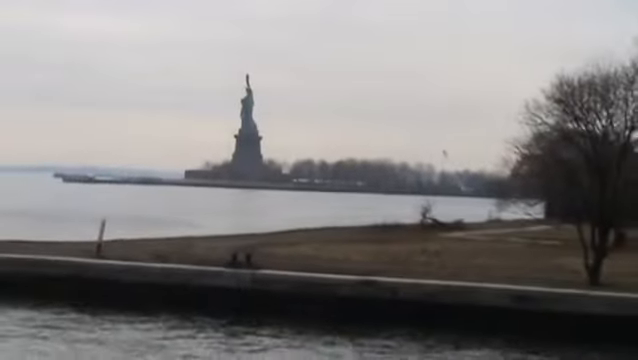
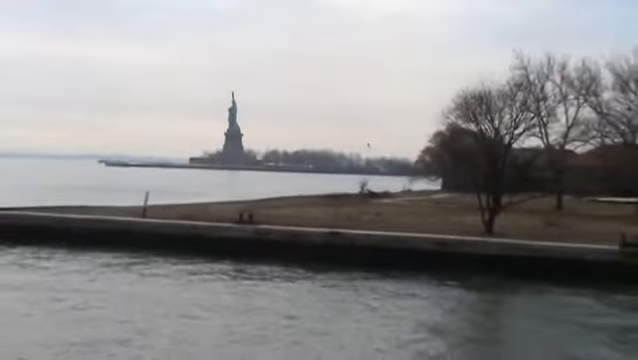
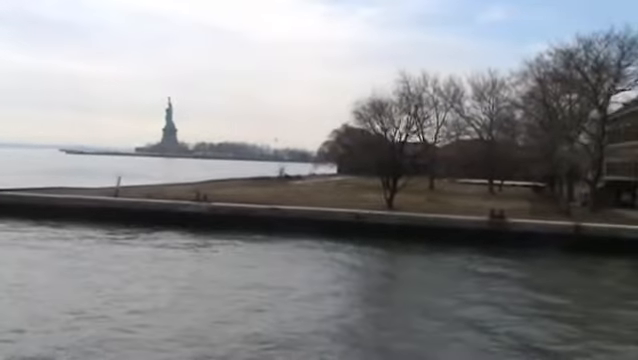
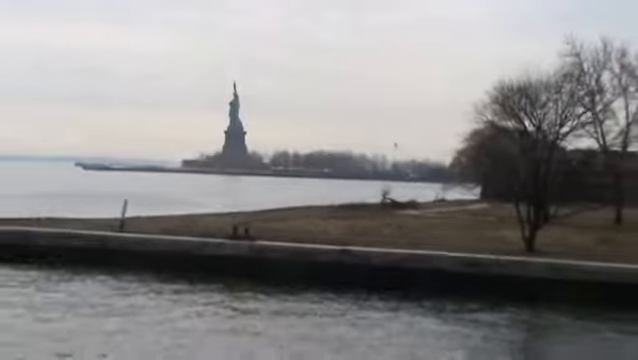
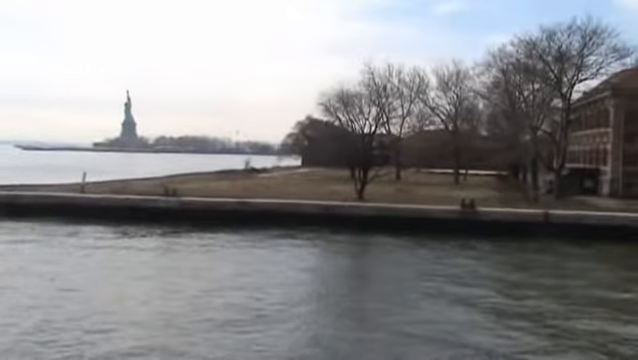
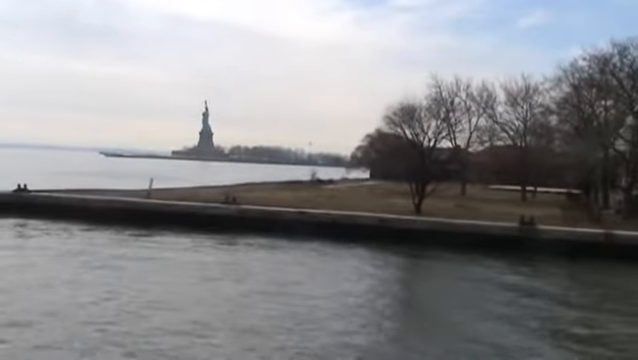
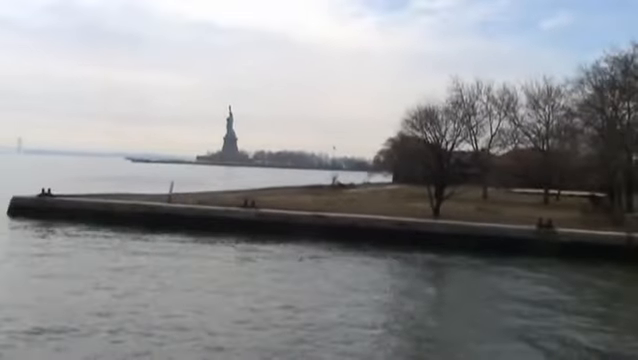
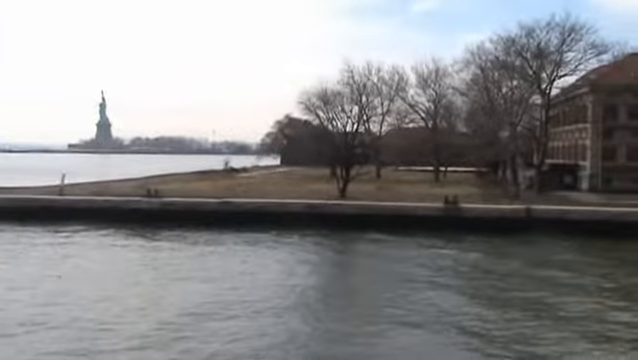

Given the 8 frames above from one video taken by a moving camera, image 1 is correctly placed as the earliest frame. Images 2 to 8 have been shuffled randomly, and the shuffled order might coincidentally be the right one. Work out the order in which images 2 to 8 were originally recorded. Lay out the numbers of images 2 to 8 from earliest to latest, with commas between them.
4, 2, 7, 6, 3, 5, 8
